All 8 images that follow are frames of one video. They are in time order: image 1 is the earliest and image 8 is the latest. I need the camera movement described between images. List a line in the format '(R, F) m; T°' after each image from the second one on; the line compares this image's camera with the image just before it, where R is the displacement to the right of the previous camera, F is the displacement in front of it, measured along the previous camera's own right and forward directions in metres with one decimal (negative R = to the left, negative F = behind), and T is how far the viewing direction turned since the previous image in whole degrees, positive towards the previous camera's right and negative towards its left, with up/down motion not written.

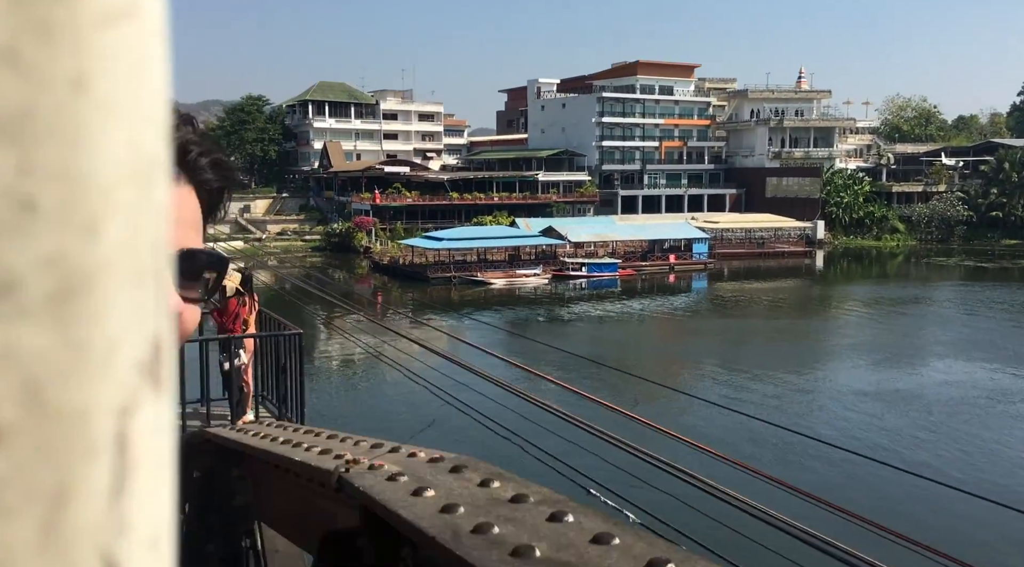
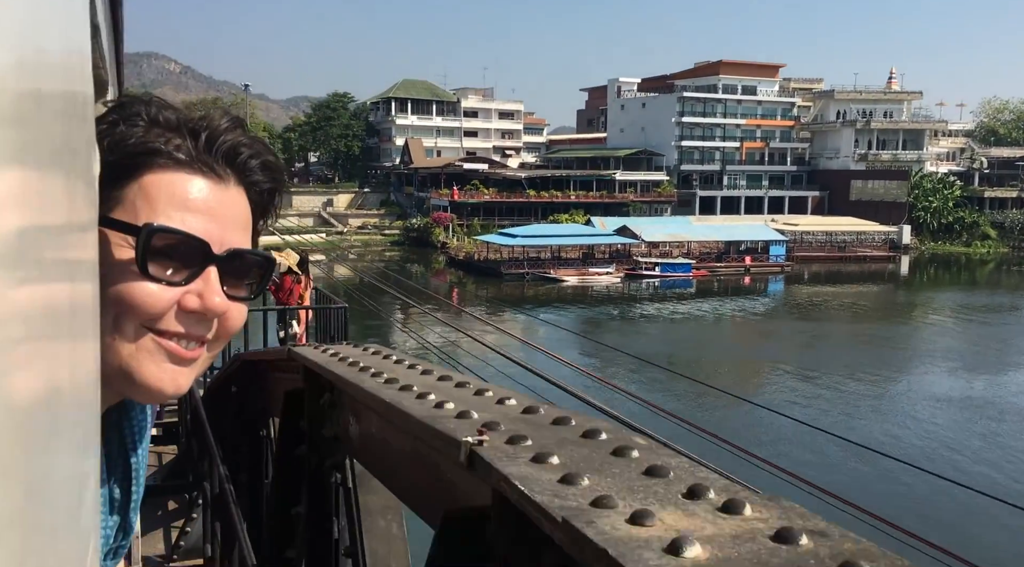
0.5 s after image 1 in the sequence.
(+0.2, -0.2) m; -5°
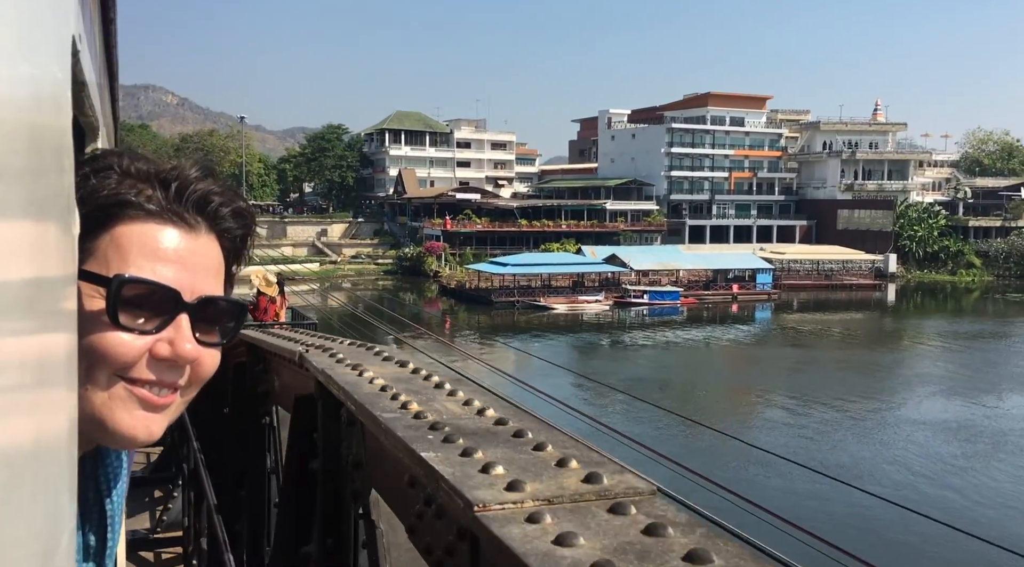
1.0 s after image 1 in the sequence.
(+0.1, -0.4) m; 0°
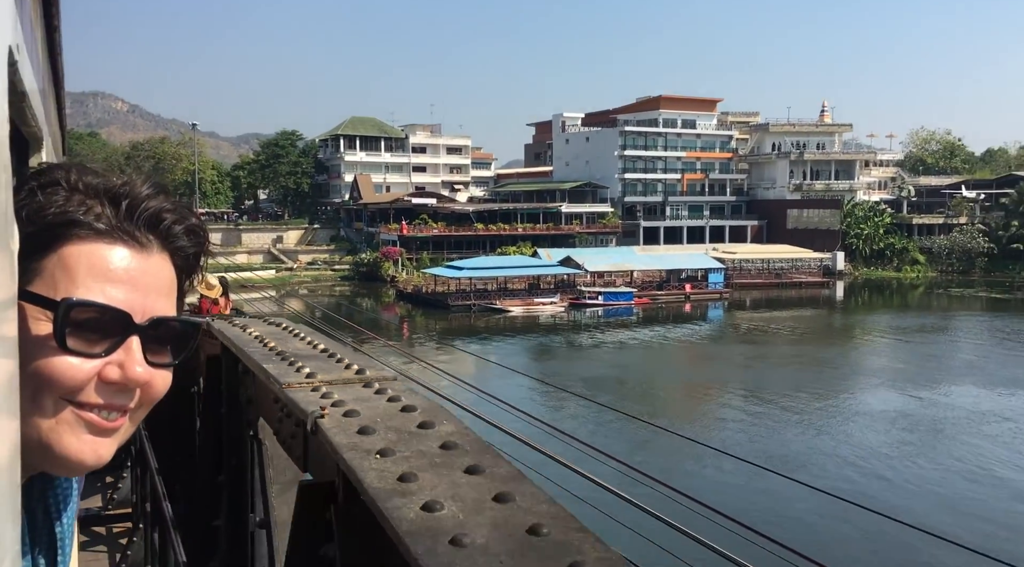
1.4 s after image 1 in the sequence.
(+0.1, -0.2) m; +3°
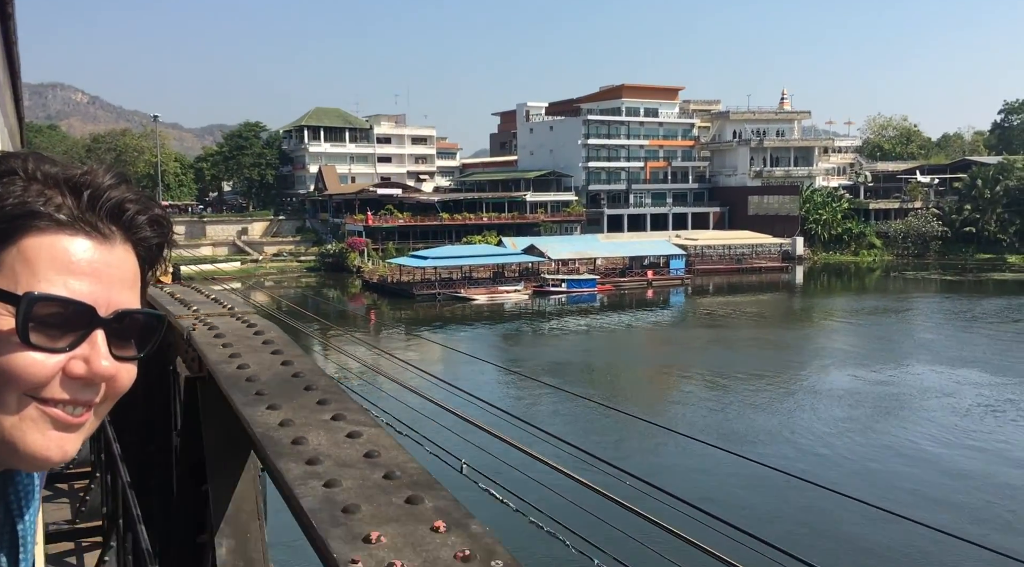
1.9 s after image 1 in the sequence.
(+0.2, -0.3) m; +2°
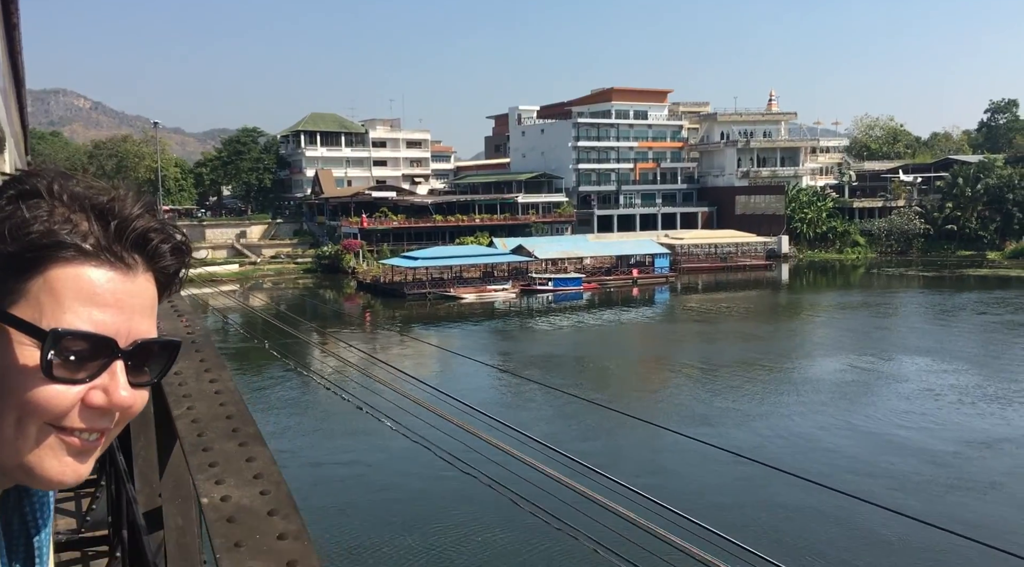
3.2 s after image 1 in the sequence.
(+0.4, -0.9) m; 0°
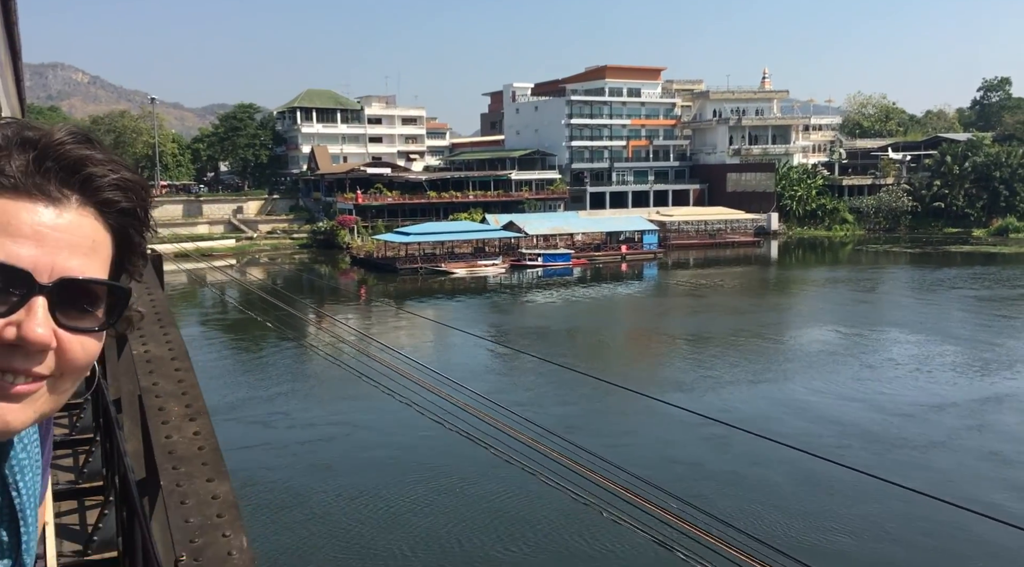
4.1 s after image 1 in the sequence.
(+0.3, -0.6) m; 0°
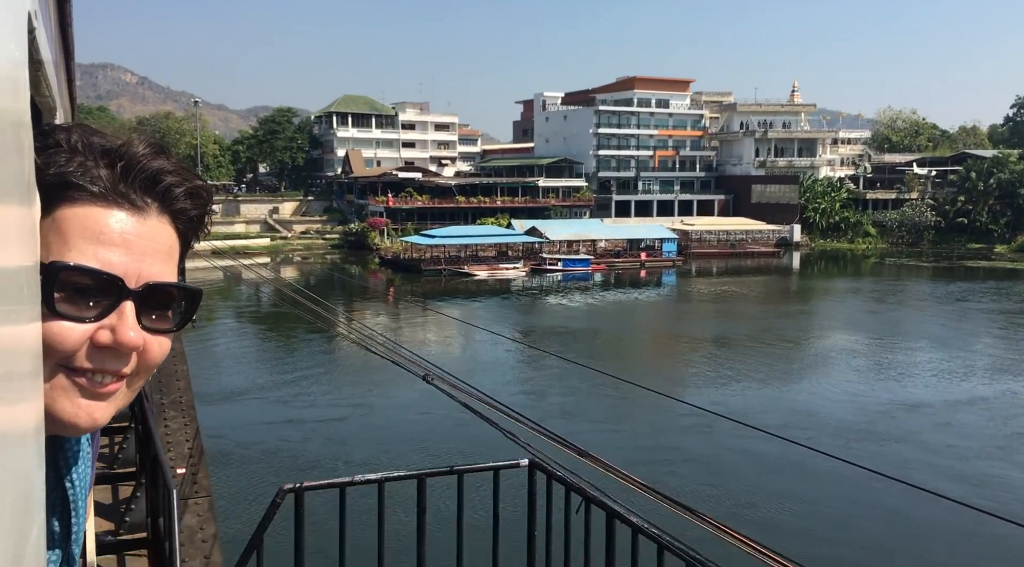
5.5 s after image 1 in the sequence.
(+0.5, -0.9) m; -2°
